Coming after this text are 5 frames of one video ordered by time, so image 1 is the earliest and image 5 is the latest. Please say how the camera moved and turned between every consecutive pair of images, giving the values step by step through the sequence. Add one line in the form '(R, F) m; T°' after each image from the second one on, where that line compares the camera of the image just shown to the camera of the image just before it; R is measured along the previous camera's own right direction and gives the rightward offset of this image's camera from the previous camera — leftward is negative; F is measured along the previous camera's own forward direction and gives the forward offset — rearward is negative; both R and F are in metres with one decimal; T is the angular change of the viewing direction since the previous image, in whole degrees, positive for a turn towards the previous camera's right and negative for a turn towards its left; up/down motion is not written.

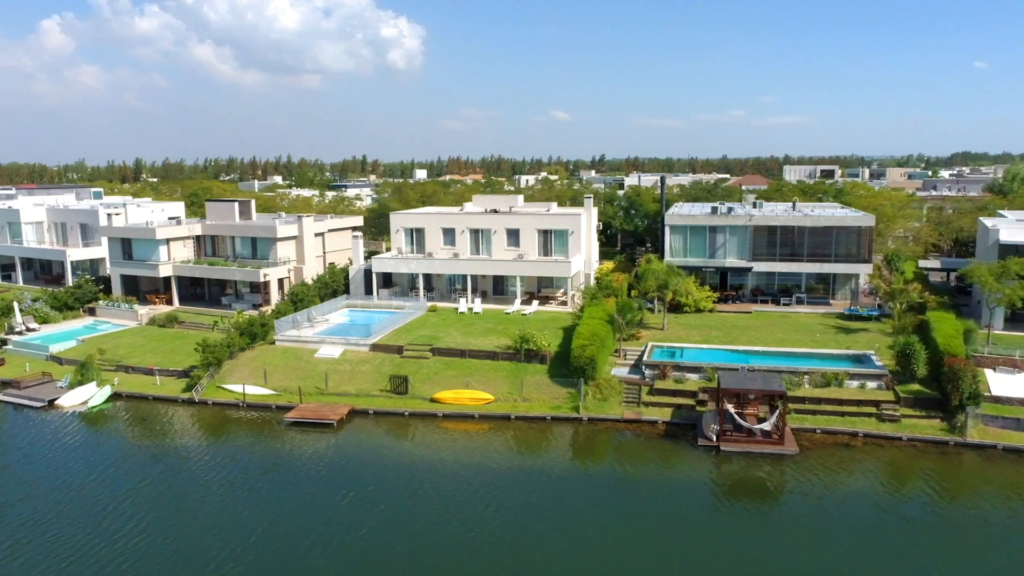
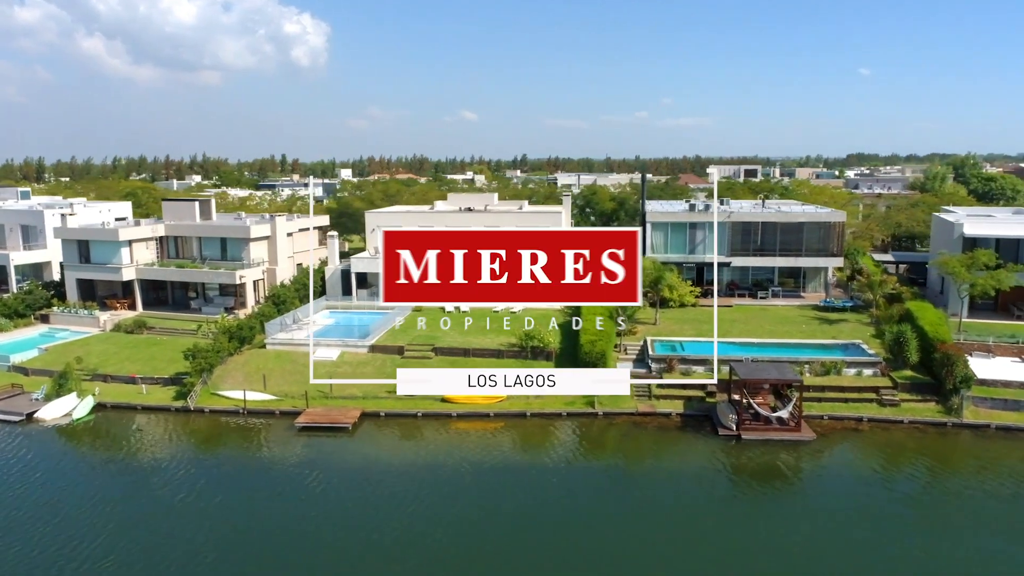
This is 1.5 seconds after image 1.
(-3.5, +0.3) m; +6°
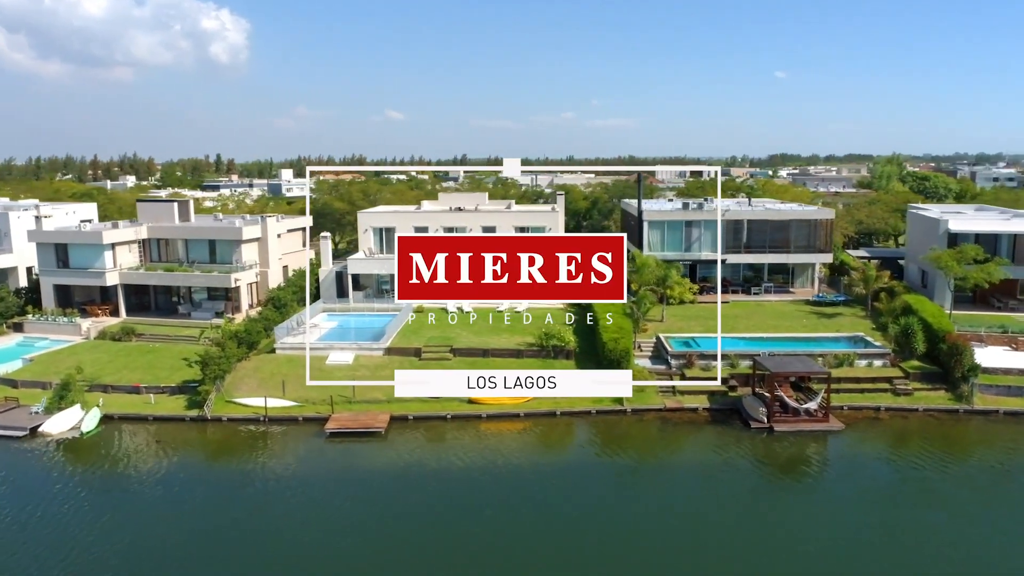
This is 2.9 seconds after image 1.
(-3.4, +0.3) m; +5°
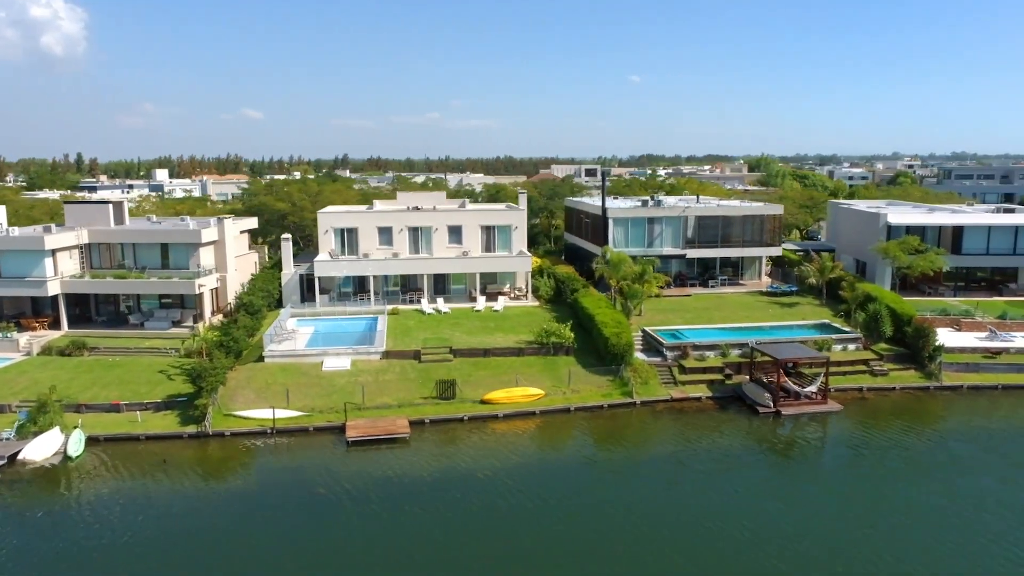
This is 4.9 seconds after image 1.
(-4.8, +0.5) m; +9°
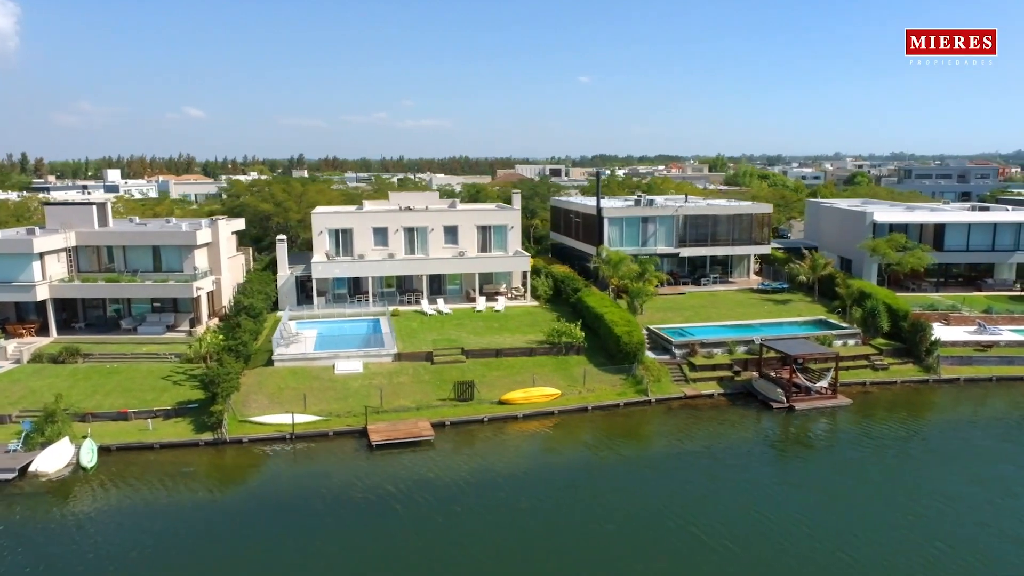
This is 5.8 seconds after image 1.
(-2.2, +0.1) m; +3°
